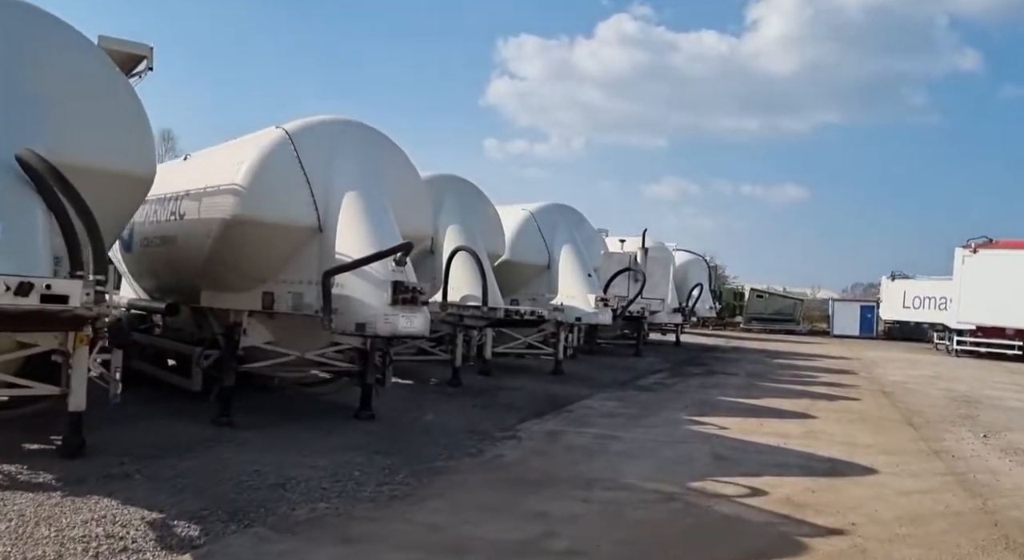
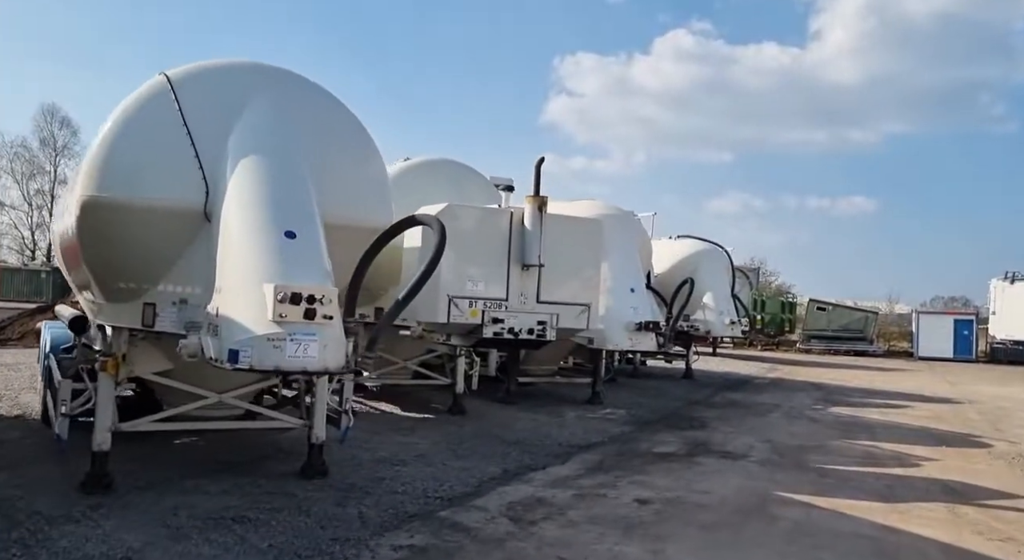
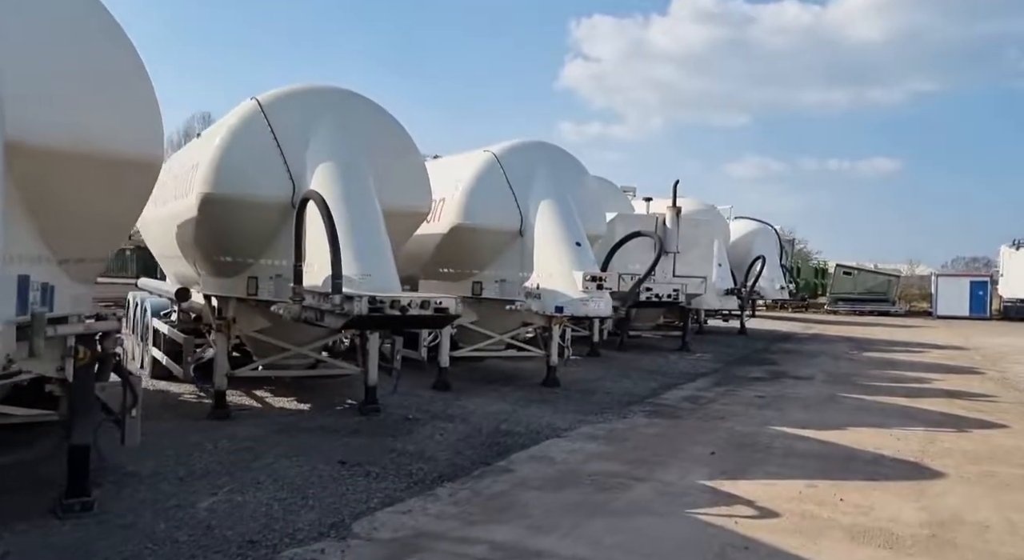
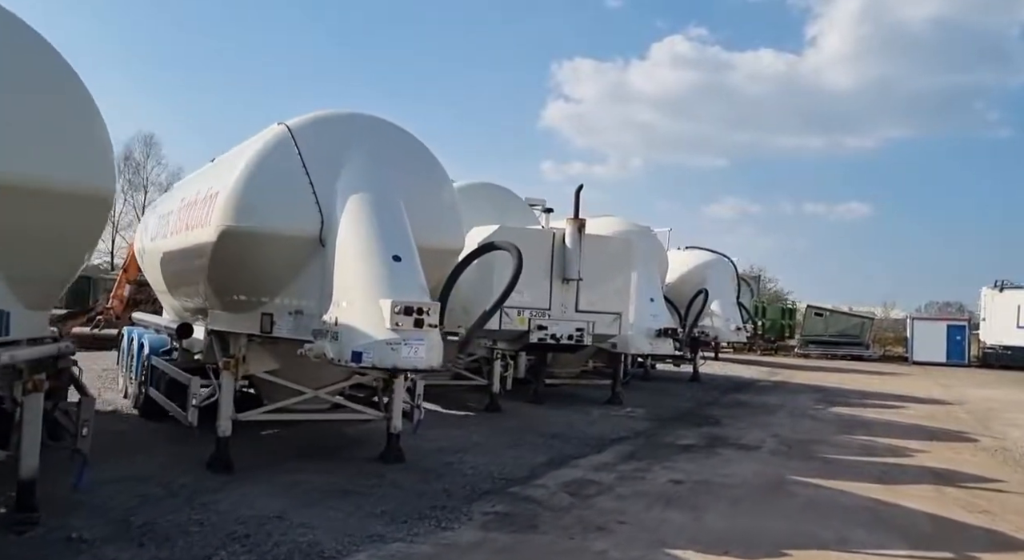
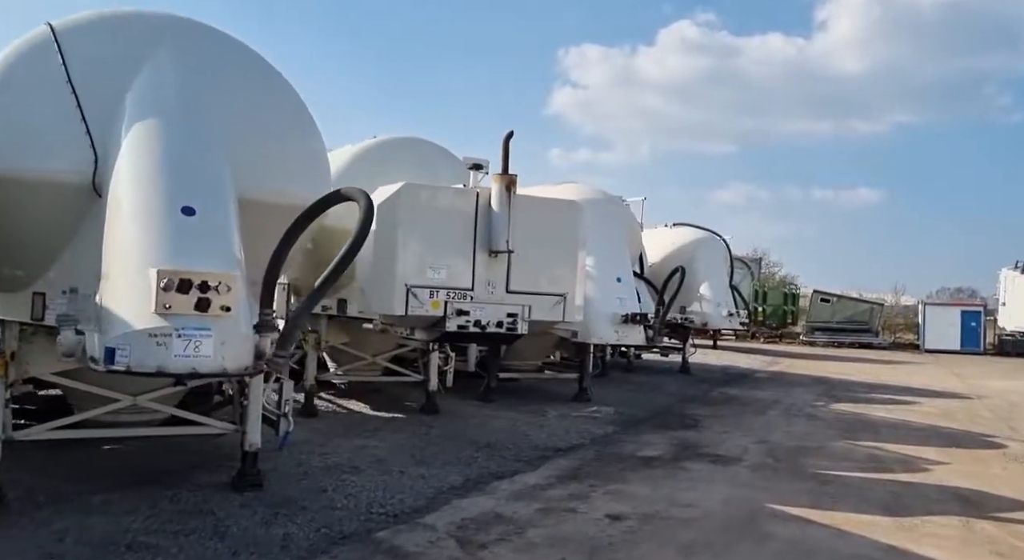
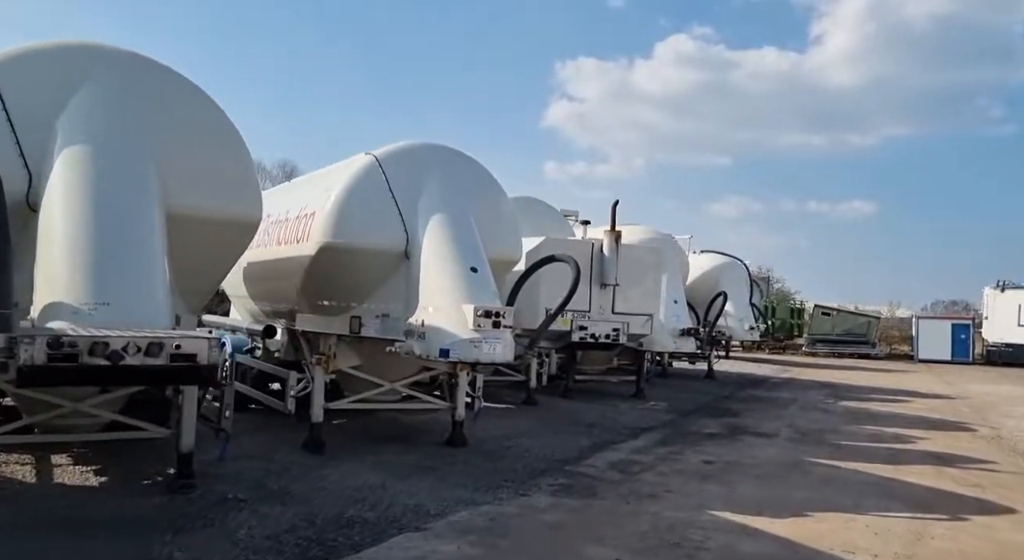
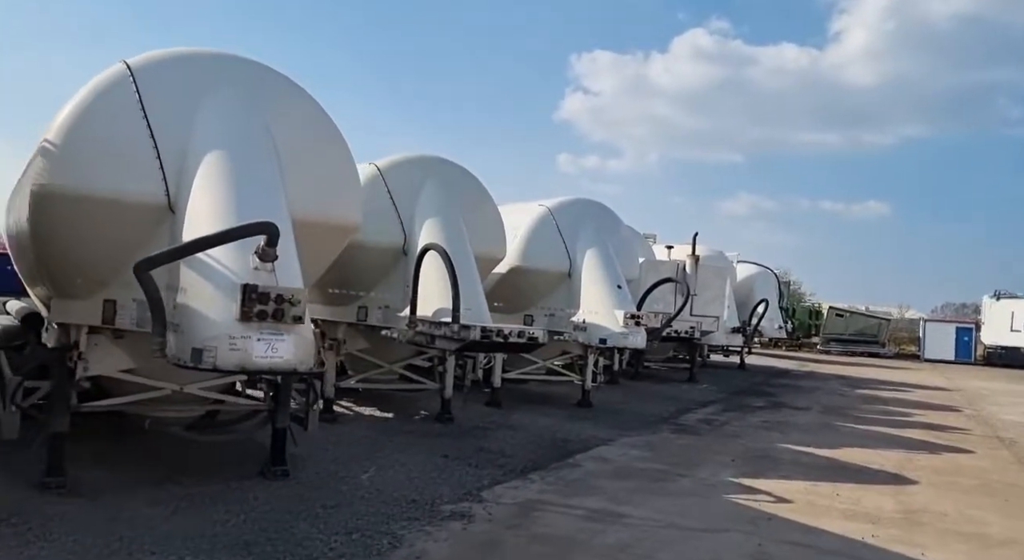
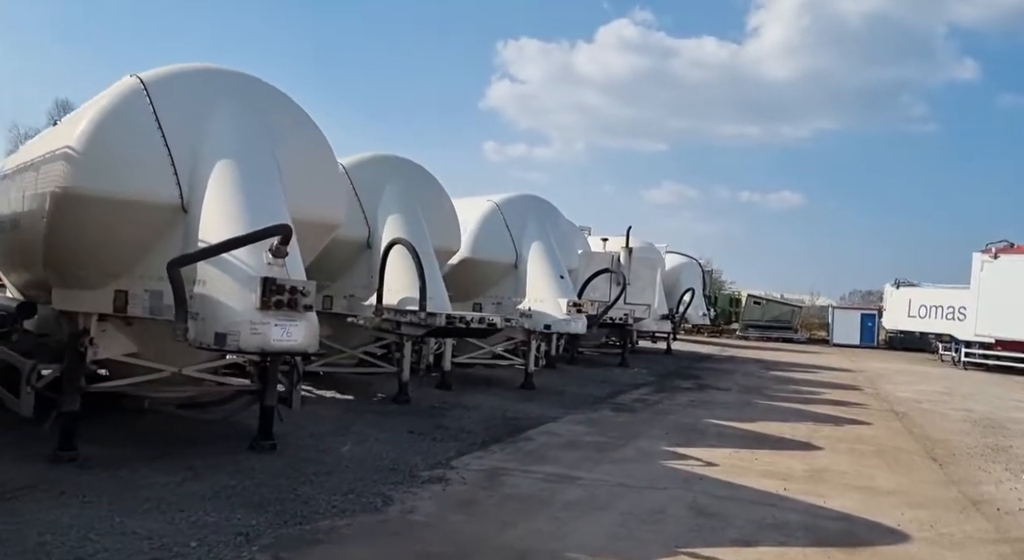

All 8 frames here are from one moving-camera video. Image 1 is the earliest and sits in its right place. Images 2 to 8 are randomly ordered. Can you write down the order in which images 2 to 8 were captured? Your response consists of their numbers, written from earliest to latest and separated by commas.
8, 7, 3, 6, 4, 2, 5
